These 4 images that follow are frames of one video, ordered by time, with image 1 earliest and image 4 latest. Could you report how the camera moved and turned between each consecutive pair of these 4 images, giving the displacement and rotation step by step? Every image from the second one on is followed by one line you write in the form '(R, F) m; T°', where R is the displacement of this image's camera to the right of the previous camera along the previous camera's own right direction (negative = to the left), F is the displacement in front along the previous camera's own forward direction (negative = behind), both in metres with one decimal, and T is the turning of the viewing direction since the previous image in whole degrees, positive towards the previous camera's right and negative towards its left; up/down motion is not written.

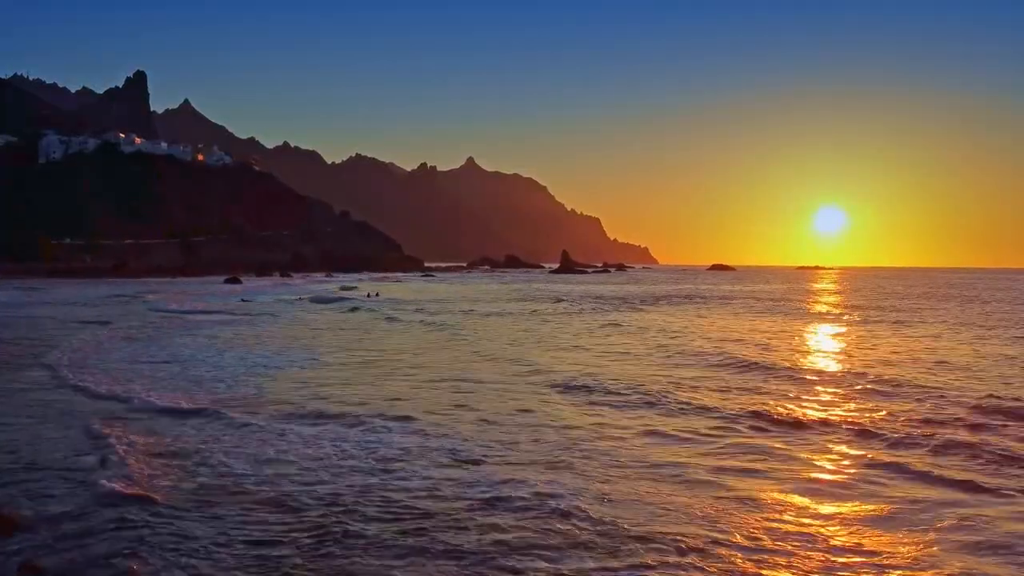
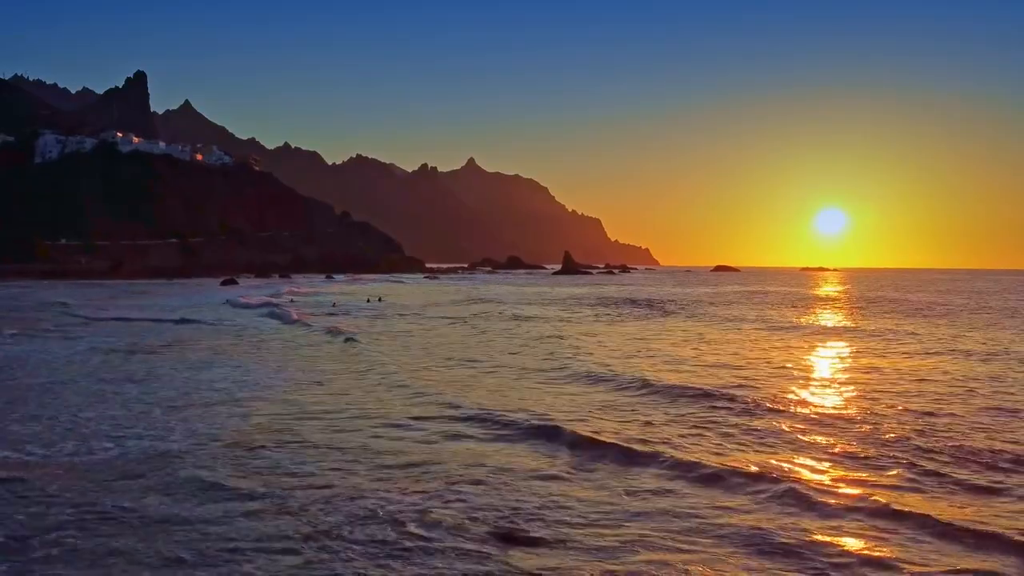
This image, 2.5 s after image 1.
(-0.2, +0.9) m; 0°
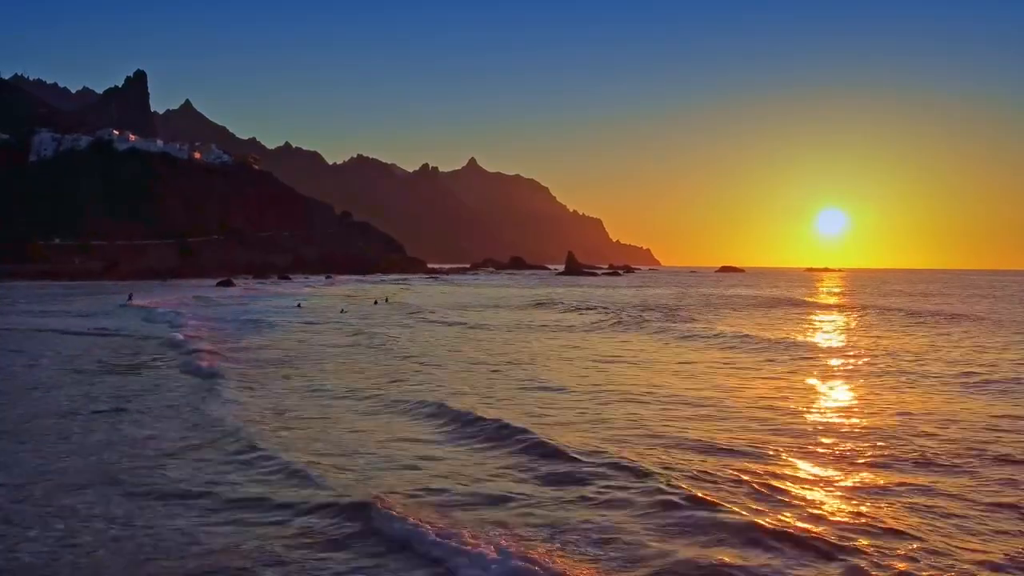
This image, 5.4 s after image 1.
(-0.4, +1.4) m; 0°
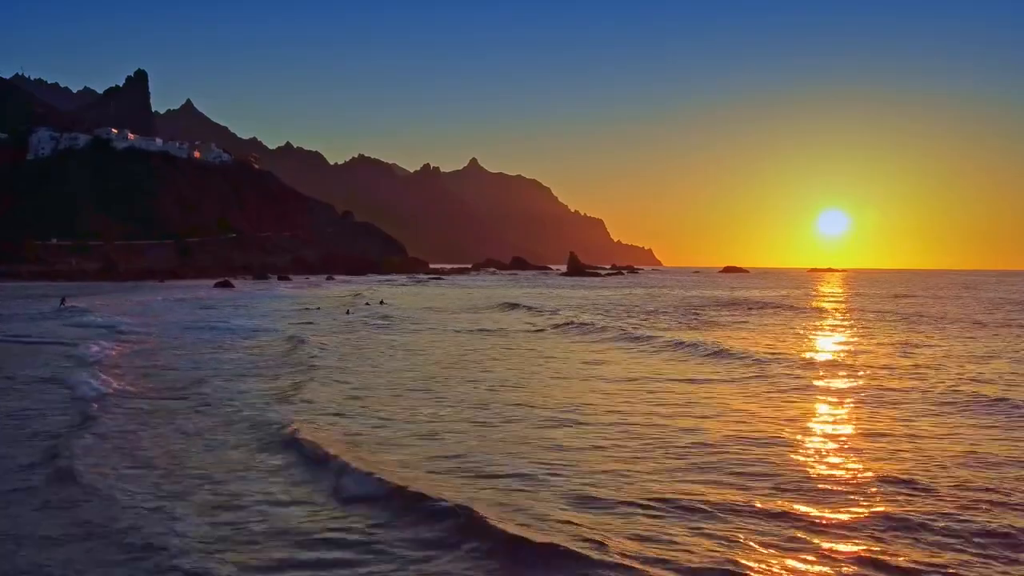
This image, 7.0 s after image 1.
(-0.2, +0.9) m; 0°
